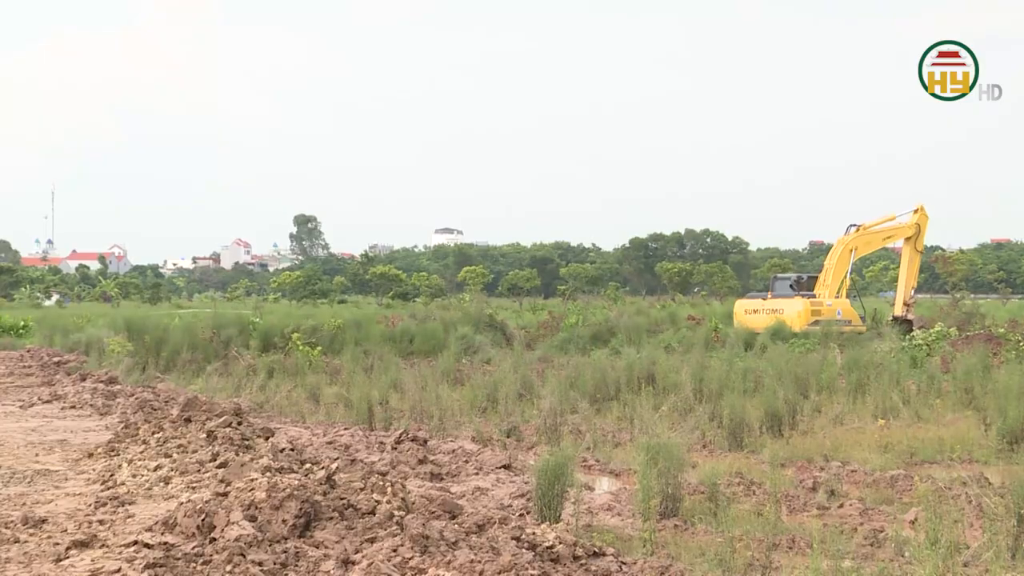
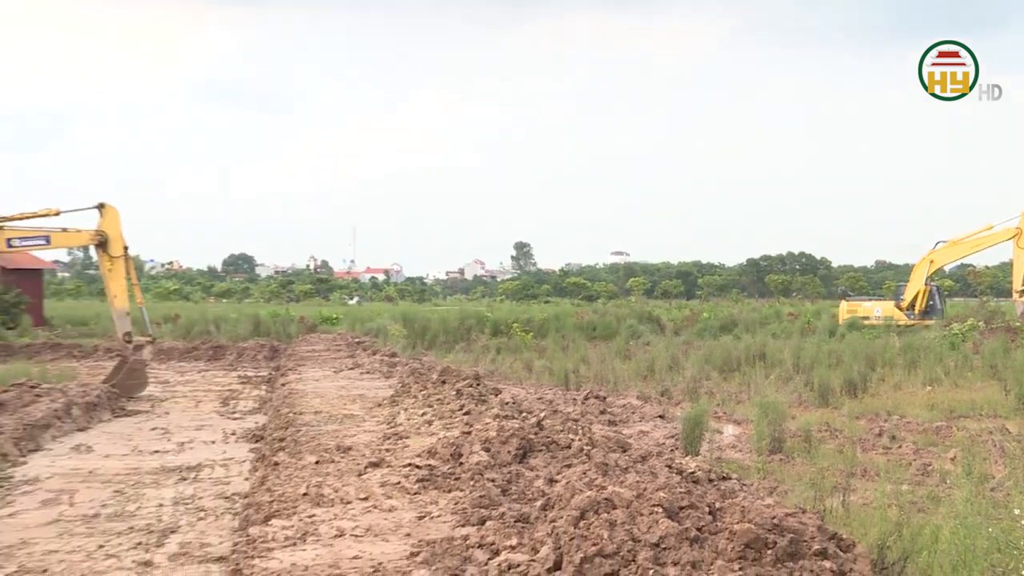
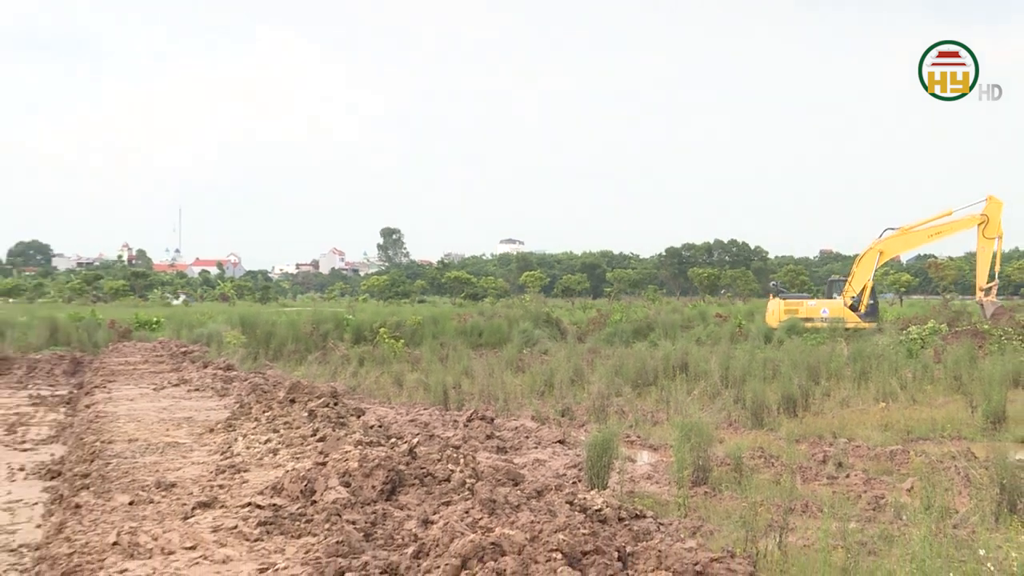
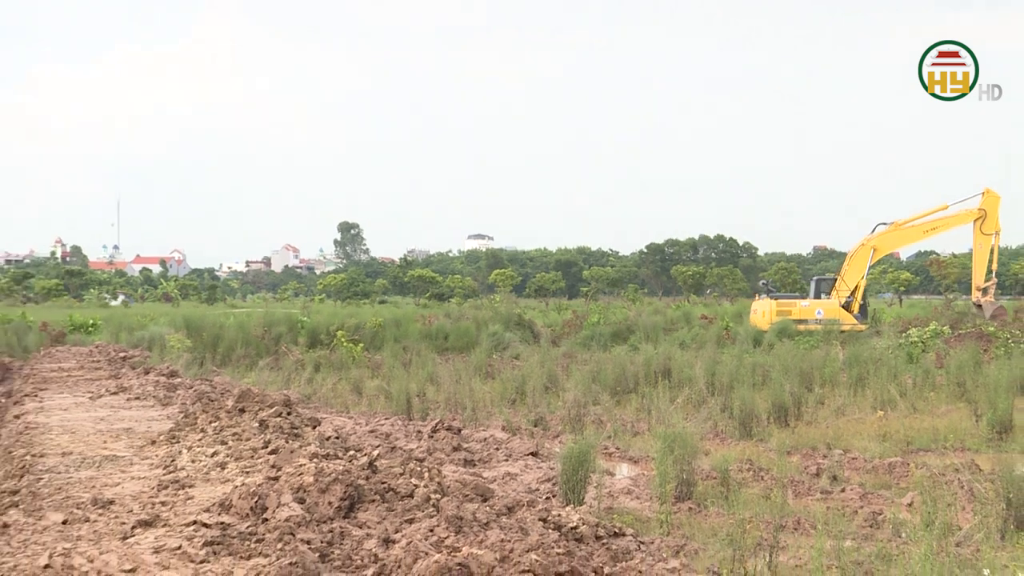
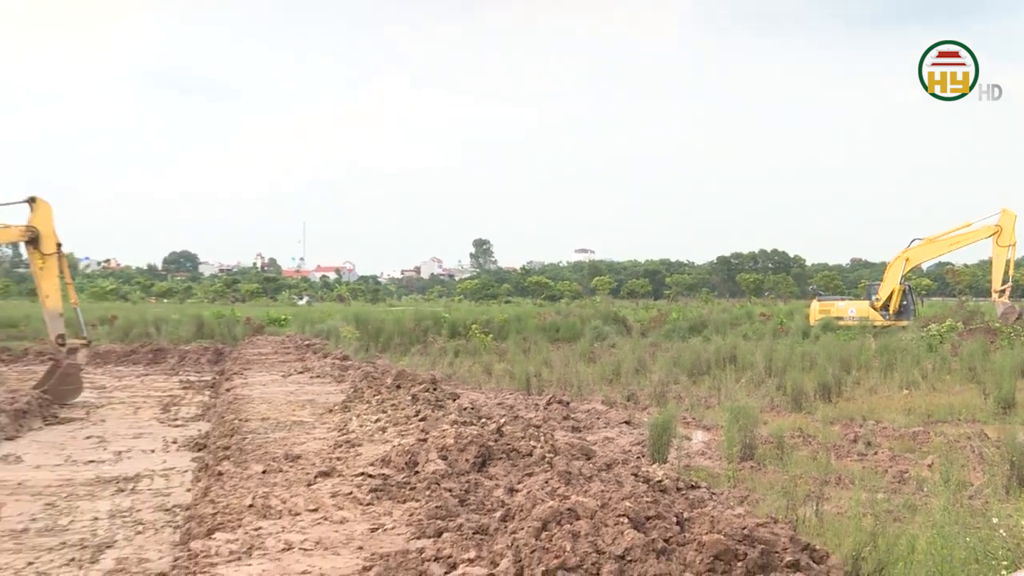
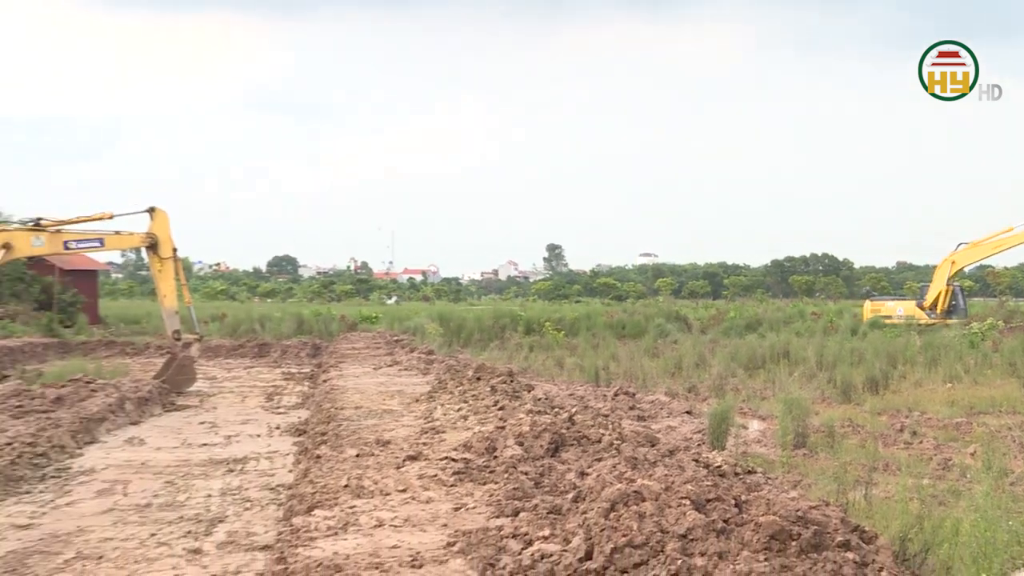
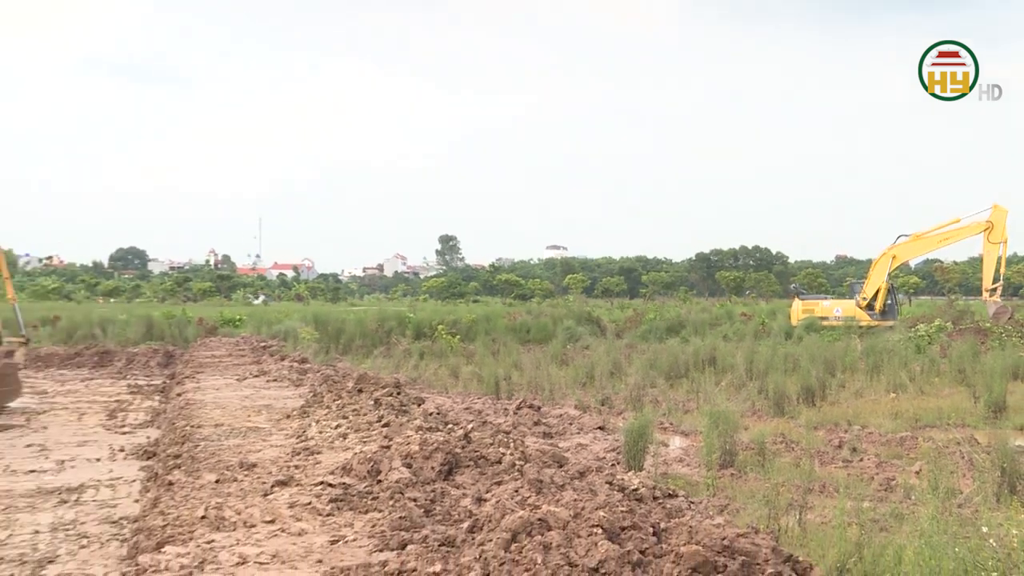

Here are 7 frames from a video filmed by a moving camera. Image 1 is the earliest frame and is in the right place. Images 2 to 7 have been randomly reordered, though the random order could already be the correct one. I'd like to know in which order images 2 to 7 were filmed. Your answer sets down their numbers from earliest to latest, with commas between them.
4, 3, 7, 5, 2, 6
